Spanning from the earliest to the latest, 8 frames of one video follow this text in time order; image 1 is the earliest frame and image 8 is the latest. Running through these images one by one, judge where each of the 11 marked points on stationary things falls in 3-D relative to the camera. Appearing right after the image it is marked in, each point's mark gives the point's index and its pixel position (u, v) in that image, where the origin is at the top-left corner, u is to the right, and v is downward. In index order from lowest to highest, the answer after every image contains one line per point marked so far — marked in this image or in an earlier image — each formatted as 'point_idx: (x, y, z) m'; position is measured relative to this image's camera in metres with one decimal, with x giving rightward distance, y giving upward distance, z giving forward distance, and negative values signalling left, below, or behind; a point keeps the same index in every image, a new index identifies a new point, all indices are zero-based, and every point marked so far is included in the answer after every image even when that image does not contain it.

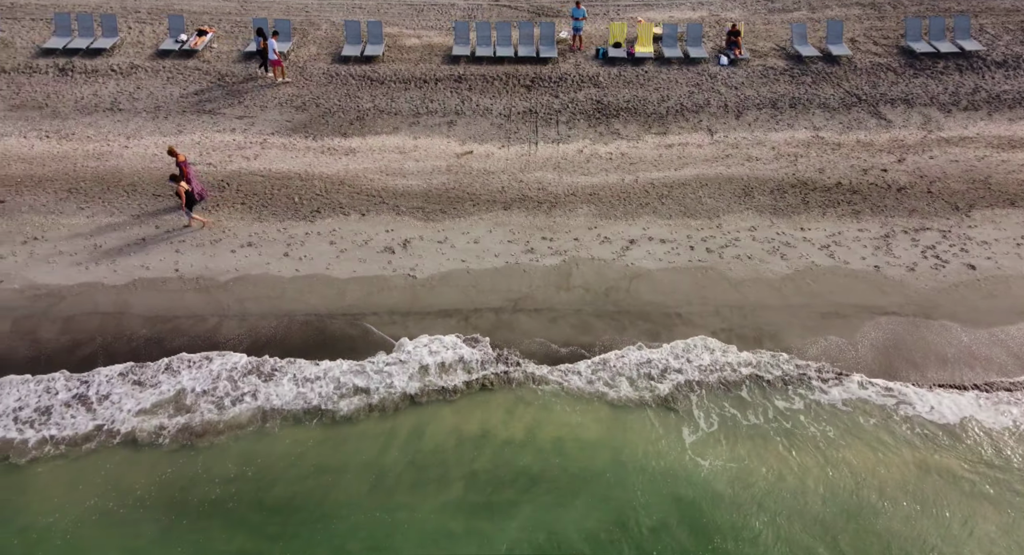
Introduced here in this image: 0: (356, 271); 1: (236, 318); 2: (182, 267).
0: (-3.8, +0.1, +17.3) m
1: (-6.0, -0.8, +16.4) m
2: (-7.5, +0.2, +17.4) m
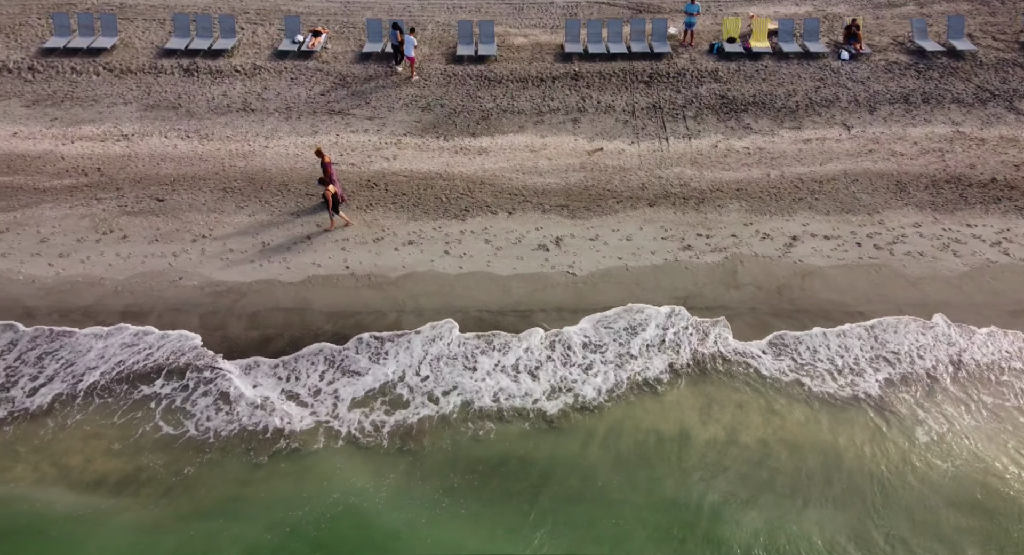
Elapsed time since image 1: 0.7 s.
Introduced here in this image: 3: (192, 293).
0: (0.0, +0.2, +17.1) m
1: (-2.2, -0.8, +16.3) m
2: (-3.8, +0.3, +17.4) m
3: (-6.8, -0.3, +16.3) m
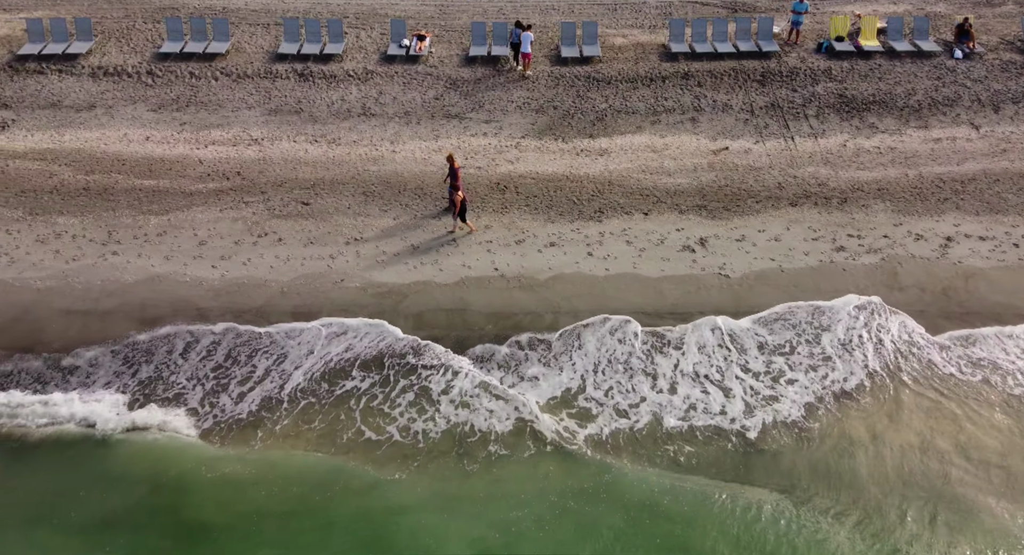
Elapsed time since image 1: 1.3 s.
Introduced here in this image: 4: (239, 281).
0: (+3.4, +0.2, +17.0) m
1: (+1.2, -0.8, +16.2) m
2: (-0.3, +0.3, +17.4) m
3: (-3.4, -0.4, +16.4) m
4: (-5.9, -0.1, +16.7) m
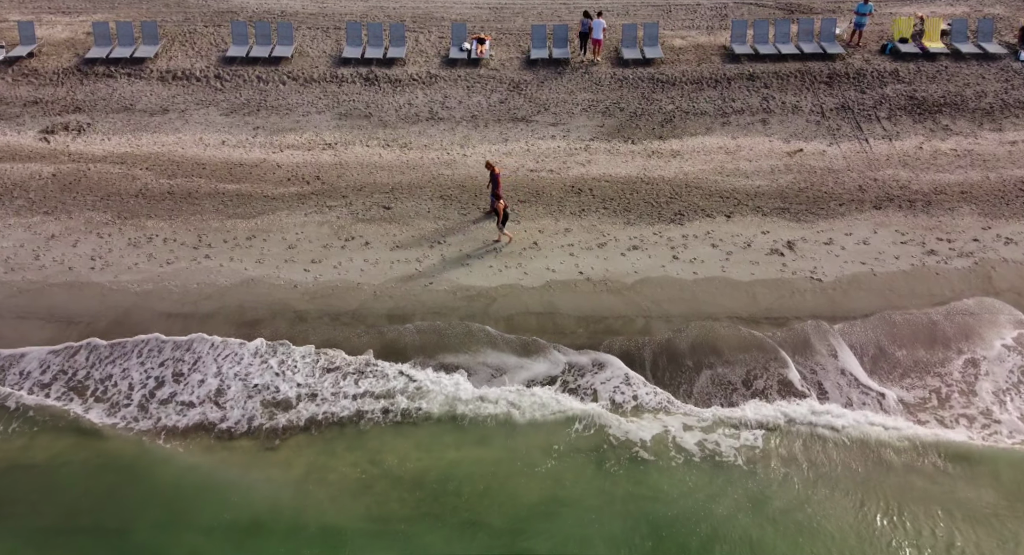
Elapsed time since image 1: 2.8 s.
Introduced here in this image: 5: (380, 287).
0: (+5.4, +0.1, +17.0) m
1: (+3.2, -0.9, +16.2) m
2: (+1.7, +0.2, +17.4) m
3: (-1.5, -0.4, +16.5) m
4: (-4.0, -0.1, +16.8) m
5: (-2.9, -0.2, +16.8) m
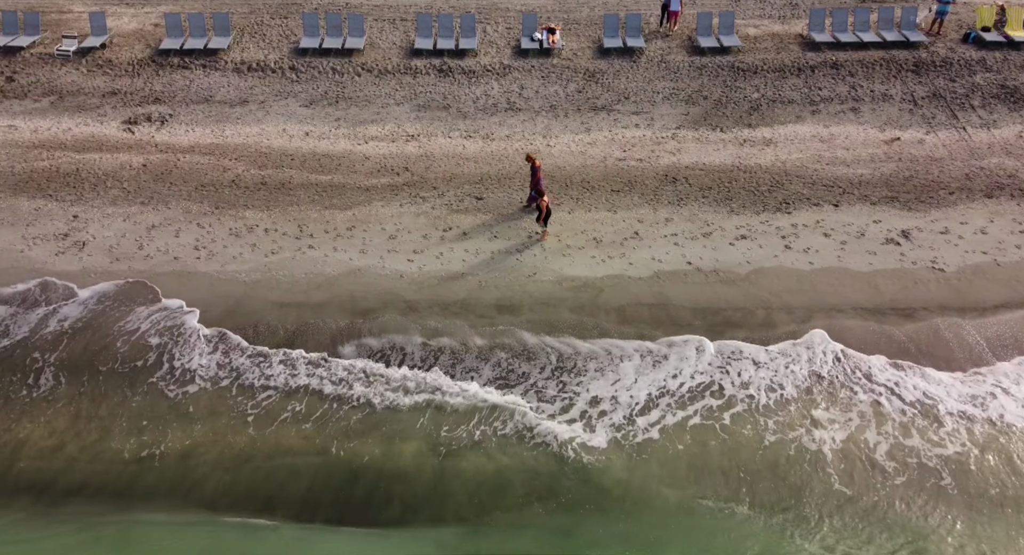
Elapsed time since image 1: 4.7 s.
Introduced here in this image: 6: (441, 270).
0: (+7.7, +0.3, +16.5) m
1: (+5.5, -0.7, +15.8) m
2: (+4.0, +0.4, +17.0) m
3: (+0.9, -0.2, +16.1) m
4: (-1.6, +0.1, +16.5) m
5: (-0.6, 0.0, +16.4) m
6: (-1.5, +0.2, +16.6) m
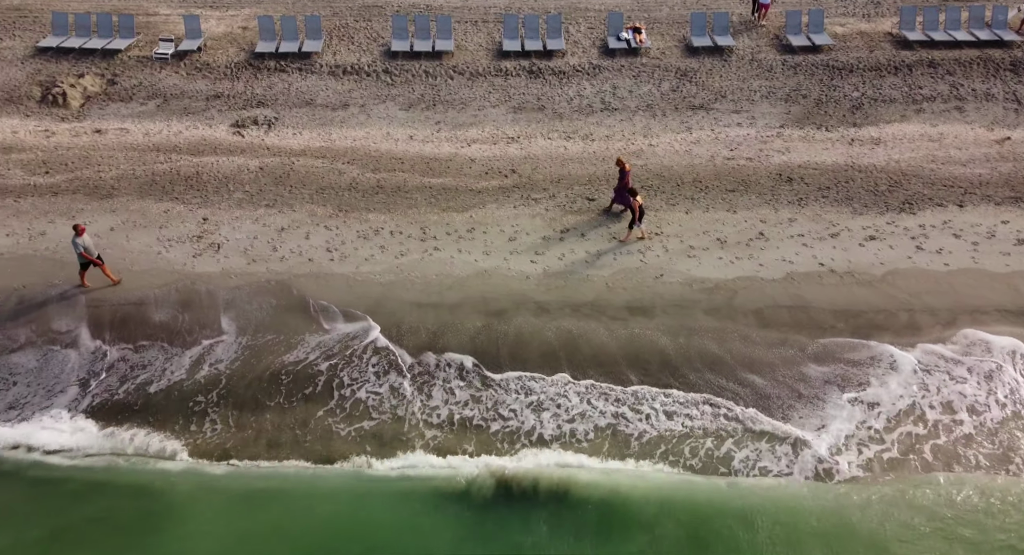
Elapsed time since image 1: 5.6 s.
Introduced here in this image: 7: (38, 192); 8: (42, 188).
0: (+10.5, +0.3, +16.3) m
1: (+8.3, -0.7, +15.7) m
2: (+6.8, +0.4, +16.9) m
3: (+3.7, -0.3, +16.1) m
4: (+1.2, 0.0, +16.5) m
5: (+2.2, 0.0, +16.5) m
6: (+1.3, +0.1, +16.6) m
7: (-11.2, +2.0, +18.3) m
8: (-11.2, +2.1, +18.4) m
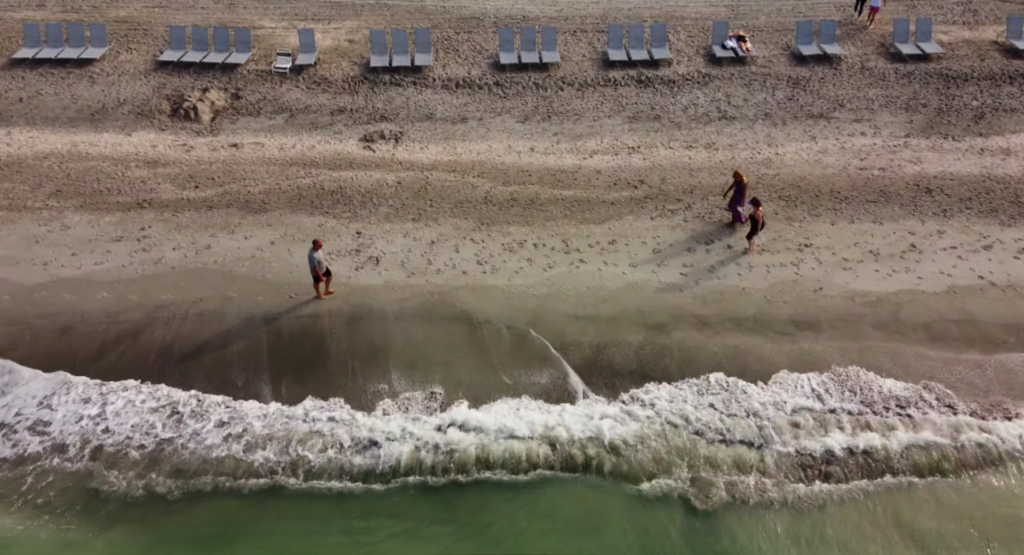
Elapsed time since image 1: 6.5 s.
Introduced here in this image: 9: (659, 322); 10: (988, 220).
0: (+13.9, 0.0, +16.2) m
1: (+11.7, -1.0, +15.6) m
2: (+10.2, +0.1, +16.9) m
3: (+7.1, -0.5, +16.2) m
4: (+4.6, -0.2, +16.7) m
5: (+5.6, -0.3, +16.6) m
6: (+4.7, -0.1, +16.8) m
7: (-7.8, +1.7, +18.8) m
8: (-7.8, +1.8, +18.9) m
9: (+3.1, -0.9, +15.9) m
10: (+11.2, +1.3, +18.3) m
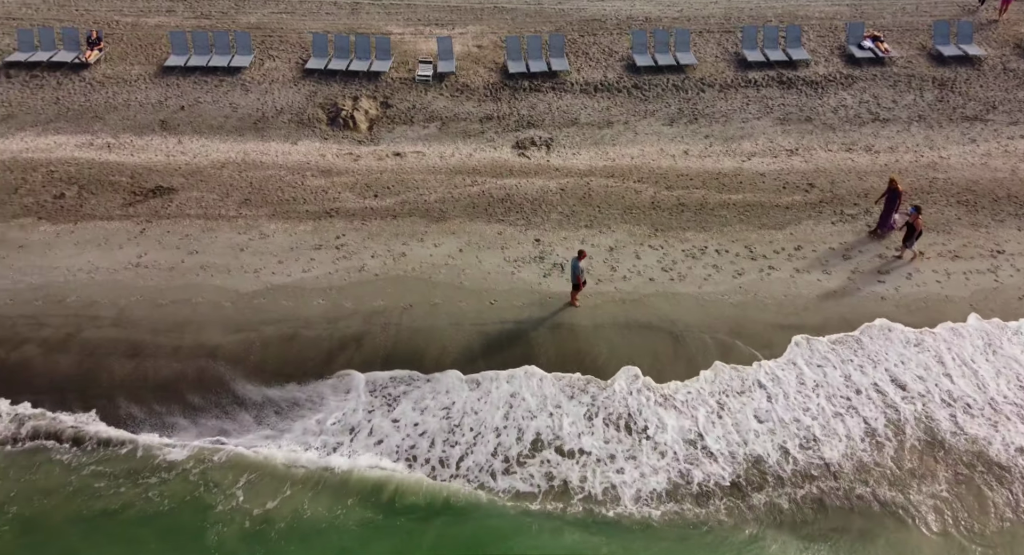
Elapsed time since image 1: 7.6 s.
0: (+18.2, -0.2, +16.0) m
1: (+15.9, -1.1, +15.5) m
2: (+14.6, -0.1, +16.8) m
3: (+11.4, -0.7, +16.2) m
4: (+8.9, -0.4, +16.8) m
5: (+10.0, -0.5, +16.7) m
6: (+9.0, -0.3, +16.9) m
7: (-3.3, +1.6, +19.4) m
8: (-3.3, +1.7, +19.5) m
9: (+7.4, -1.1, +16.1) m
10: (+15.6, +1.2, +18.2) m
